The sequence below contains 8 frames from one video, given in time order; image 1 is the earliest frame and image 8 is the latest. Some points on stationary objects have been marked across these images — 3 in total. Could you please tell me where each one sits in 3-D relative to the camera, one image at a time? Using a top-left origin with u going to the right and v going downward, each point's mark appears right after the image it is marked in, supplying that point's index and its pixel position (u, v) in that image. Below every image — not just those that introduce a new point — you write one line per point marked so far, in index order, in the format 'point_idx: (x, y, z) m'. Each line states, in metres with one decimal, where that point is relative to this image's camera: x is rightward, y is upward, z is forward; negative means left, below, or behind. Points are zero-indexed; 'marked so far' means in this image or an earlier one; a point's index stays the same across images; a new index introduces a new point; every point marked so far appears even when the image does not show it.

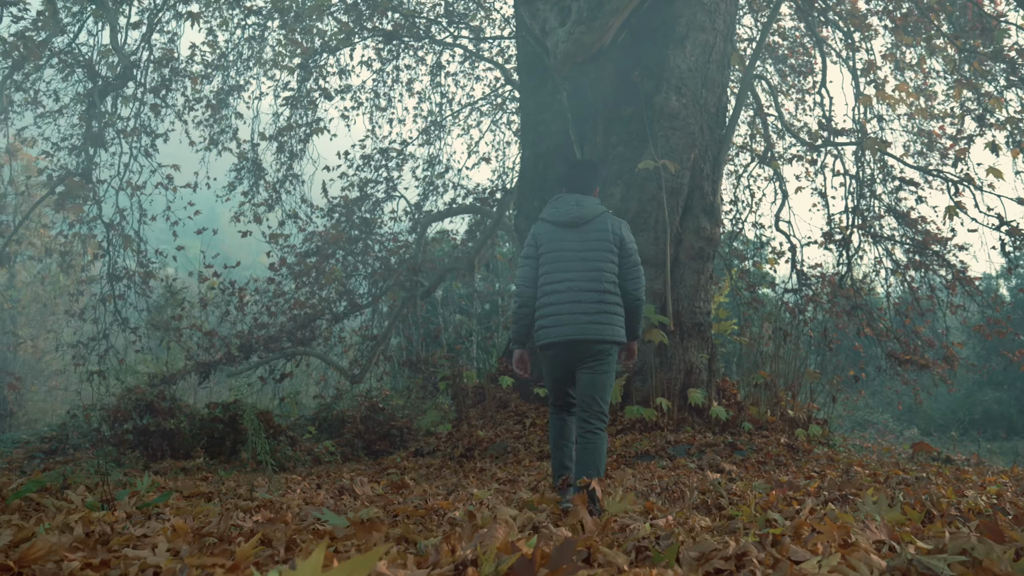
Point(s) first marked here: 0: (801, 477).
0: (+1.9, -1.2, +5.6) m
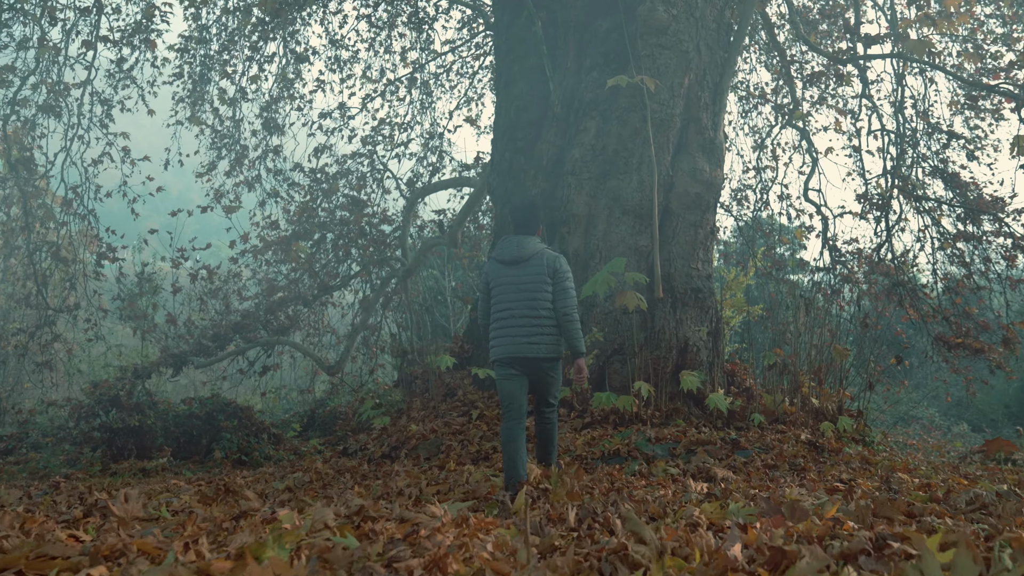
0: (+1.4, -0.9, +3.8) m
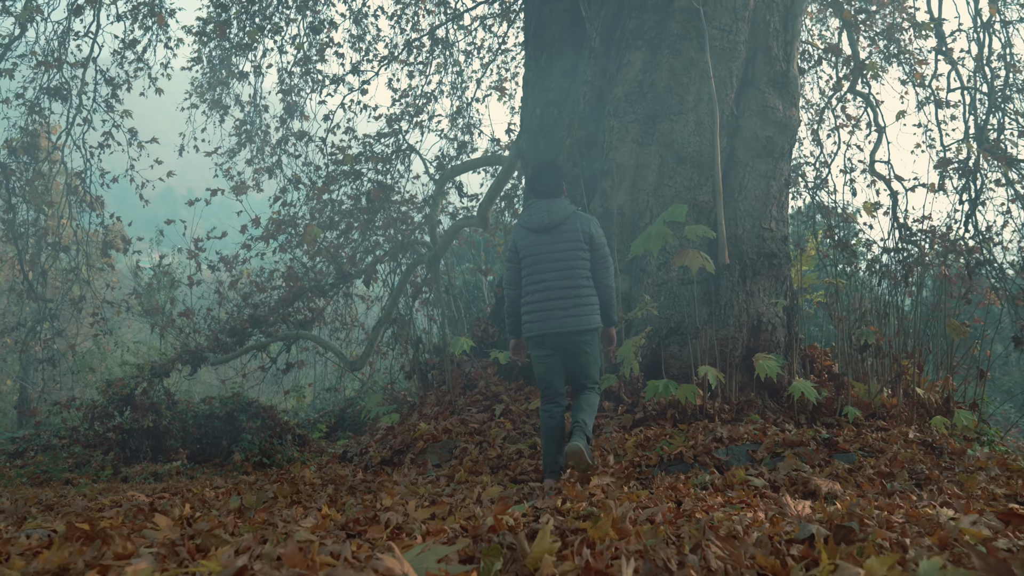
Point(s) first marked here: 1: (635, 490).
0: (+1.5, -0.7, +2.6) m
1: (+0.5, -0.8, +3.4) m
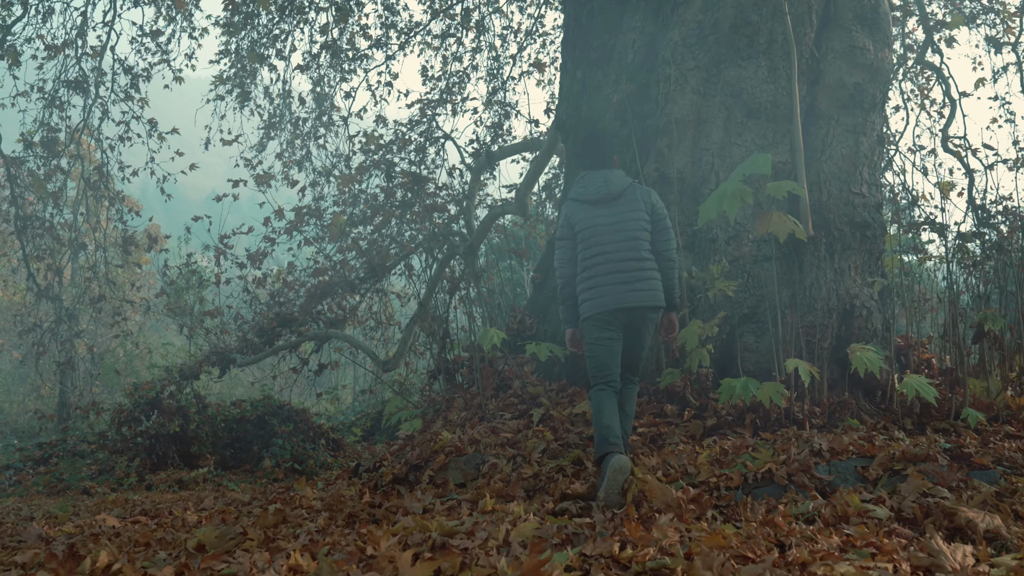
0: (+1.5, -0.6, +1.7) m
1: (+0.6, -0.7, +2.5) m
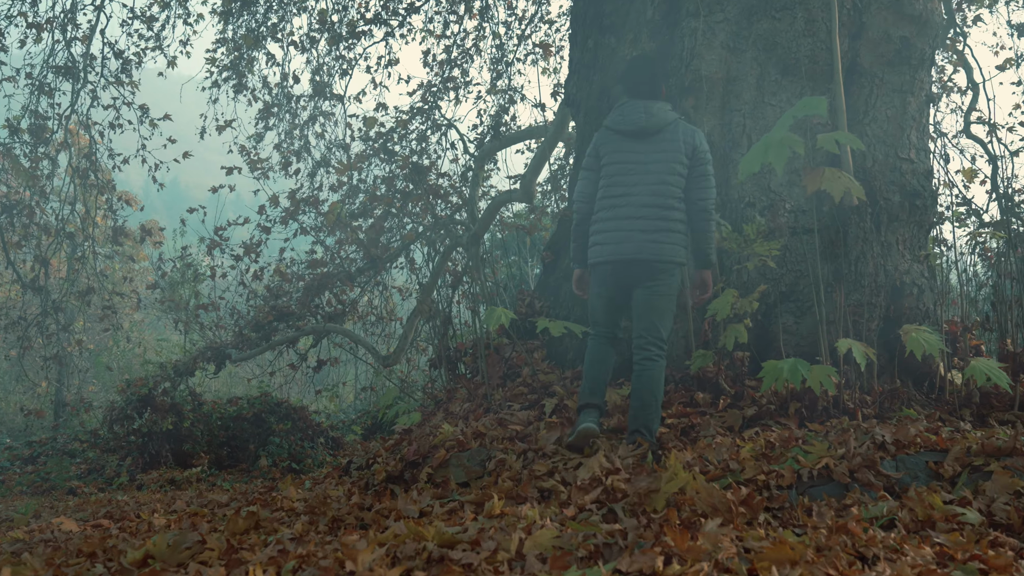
0: (+1.6, -0.5, +1.2) m
1: (+0.6, -0.6, +2.1) m
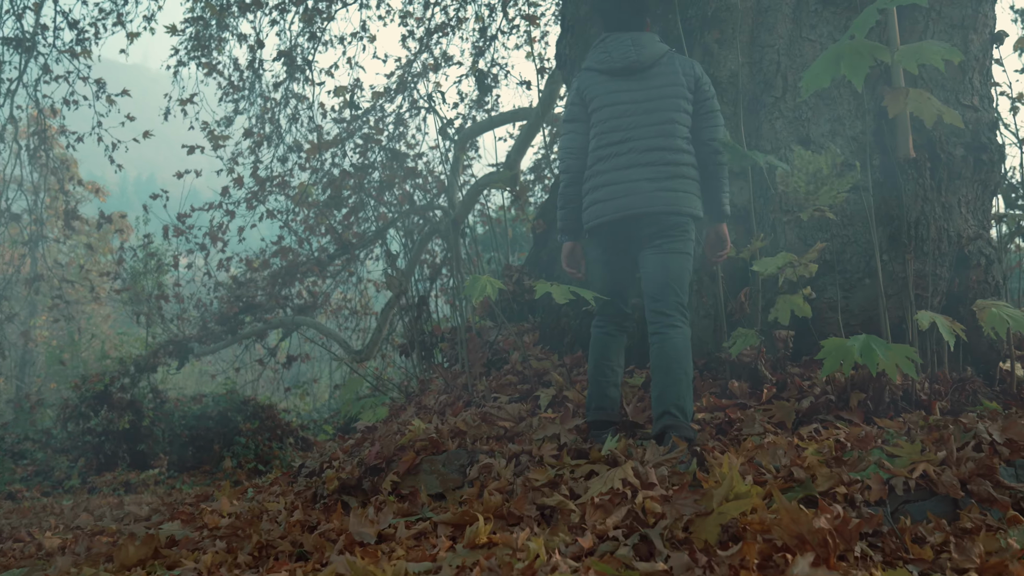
0: (+1.6, -0.3, +0.5) m
1: (+0.6, -0.5, +1.4) m
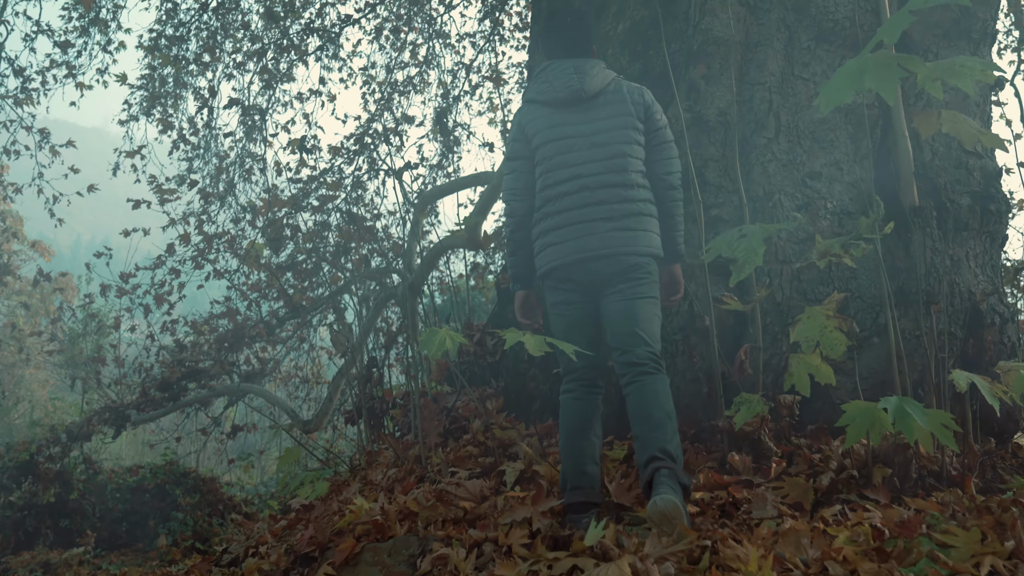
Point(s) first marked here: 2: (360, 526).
0: (+1.6, -0.3, +0.2) m
1: (+0.6, -0.5, +1.0) m
2: (-0.4, -0.6, +2.3) m
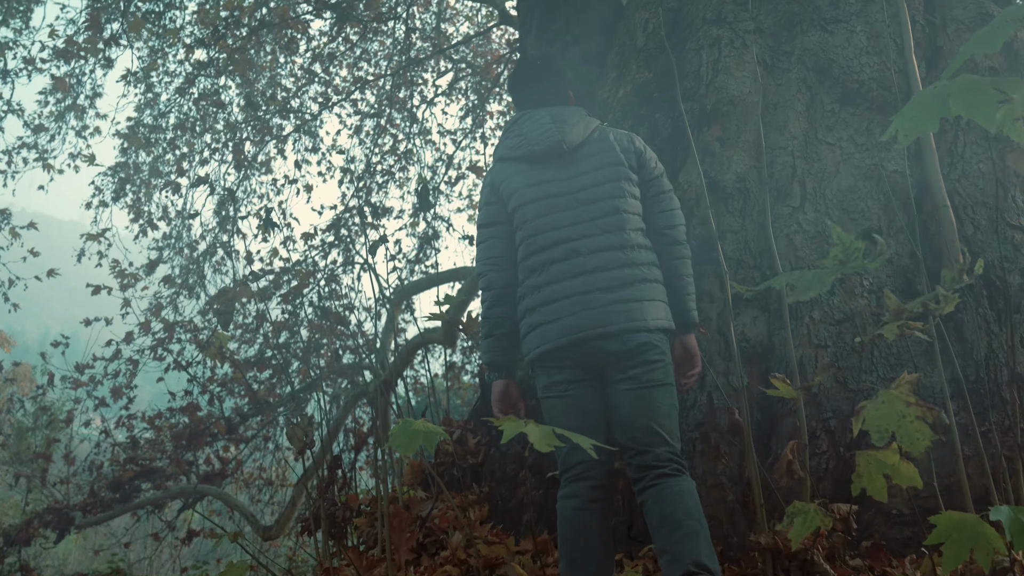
0: (+1.6, -0.3, -0.2) m
1: (+0.6, -0.5, +0.5) m
2: (-0.4, -0.8, +1.8) m
